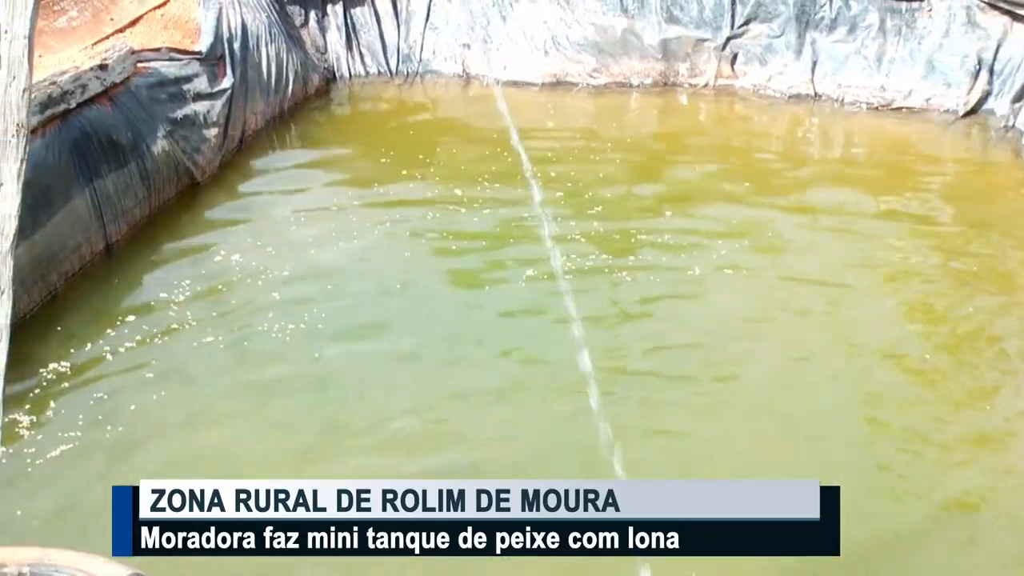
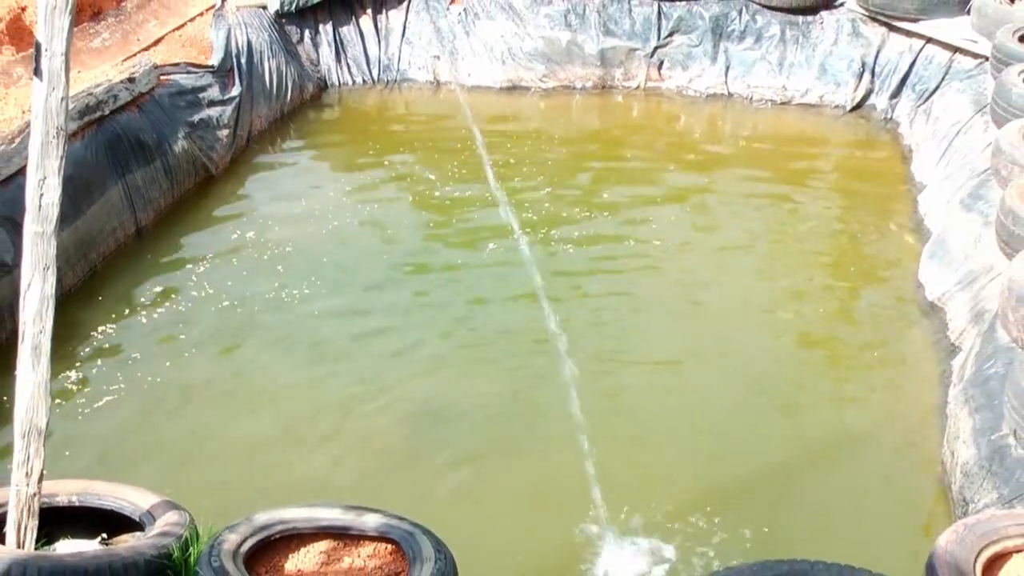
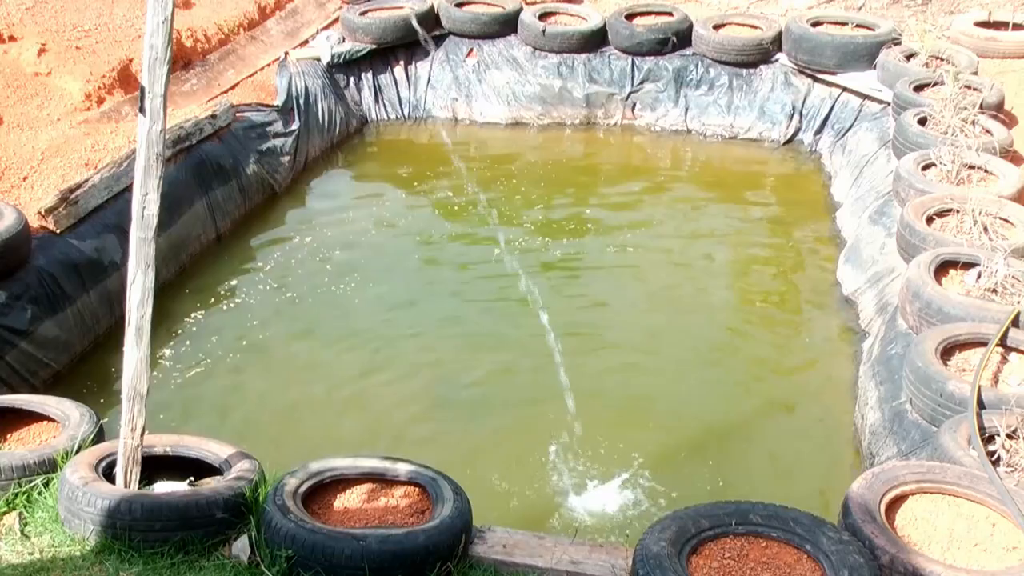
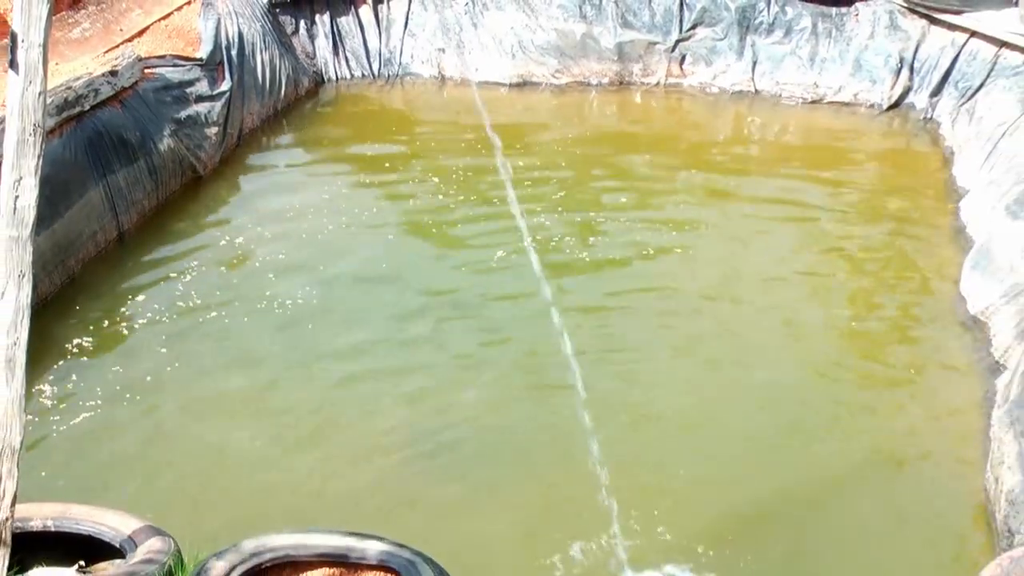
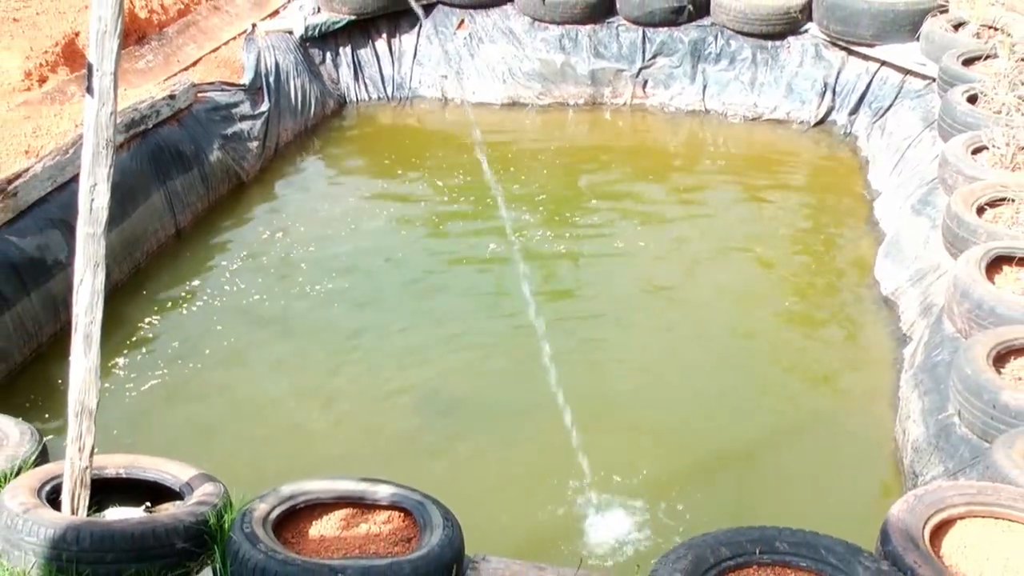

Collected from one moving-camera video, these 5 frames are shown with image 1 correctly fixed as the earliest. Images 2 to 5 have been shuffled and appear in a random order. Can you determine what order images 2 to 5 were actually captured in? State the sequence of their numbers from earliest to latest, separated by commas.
4, 2, 5, 3
